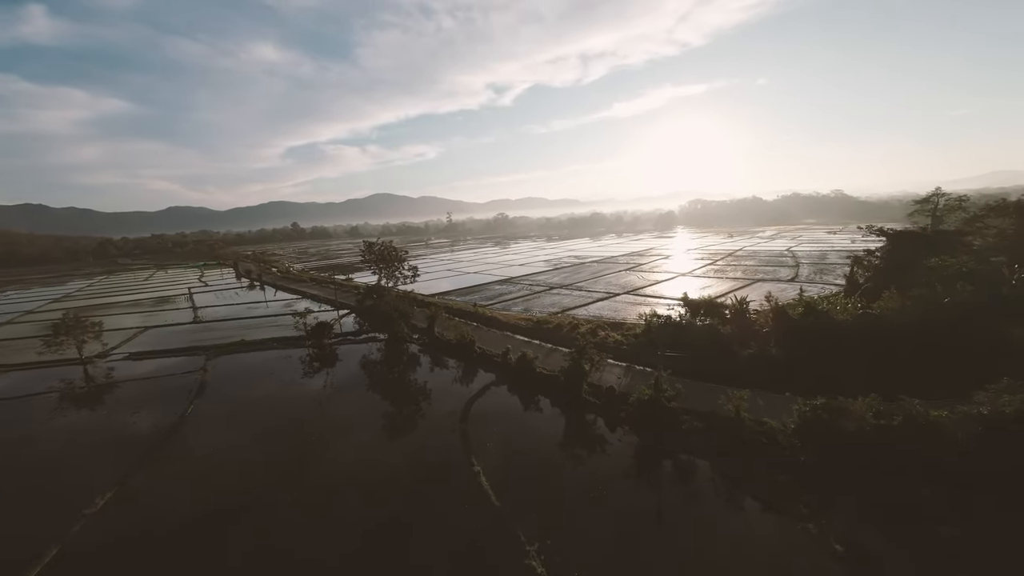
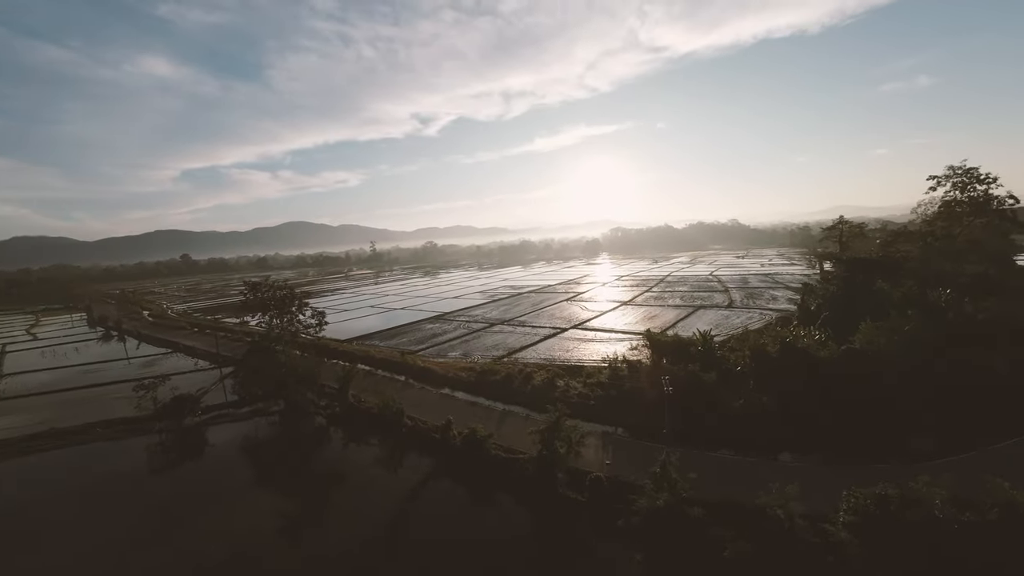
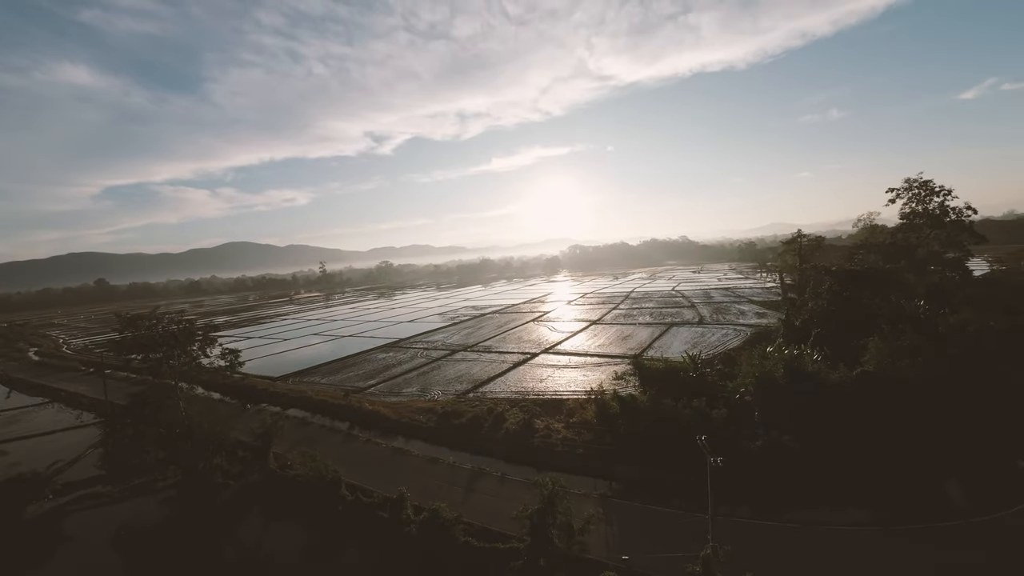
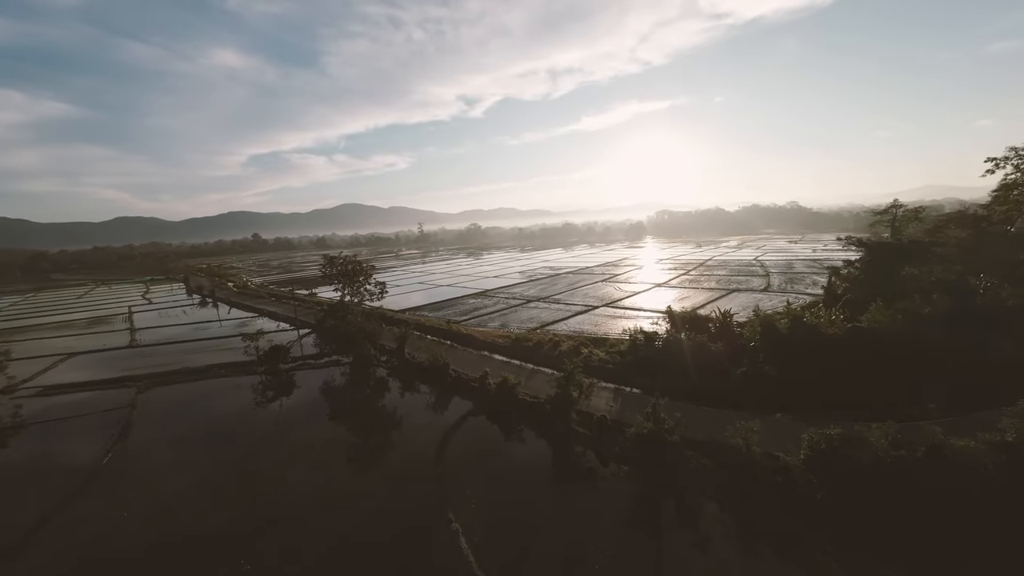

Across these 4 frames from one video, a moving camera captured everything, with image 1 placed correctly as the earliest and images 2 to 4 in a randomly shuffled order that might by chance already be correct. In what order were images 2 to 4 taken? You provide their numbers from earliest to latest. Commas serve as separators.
4, 2, 3
